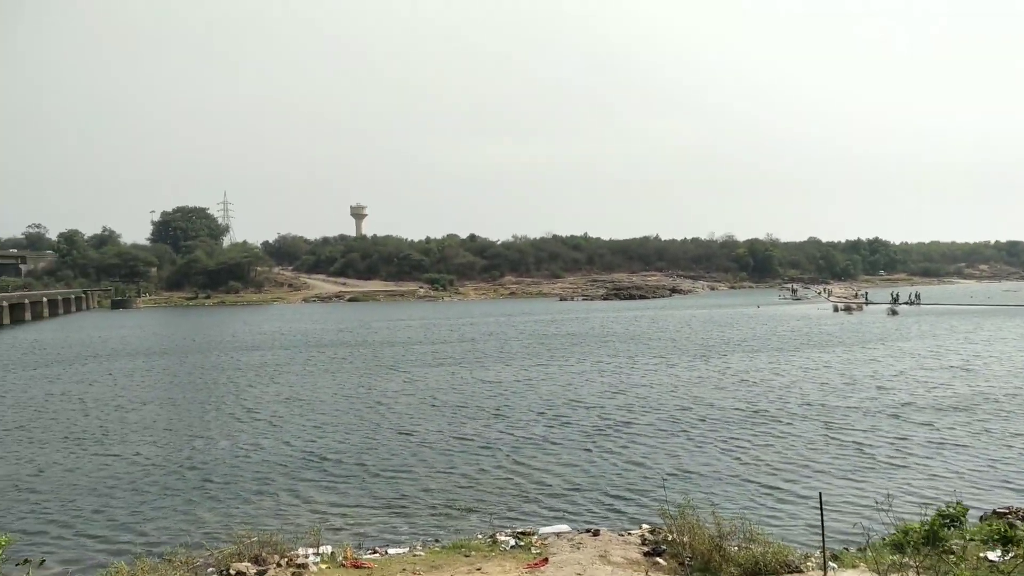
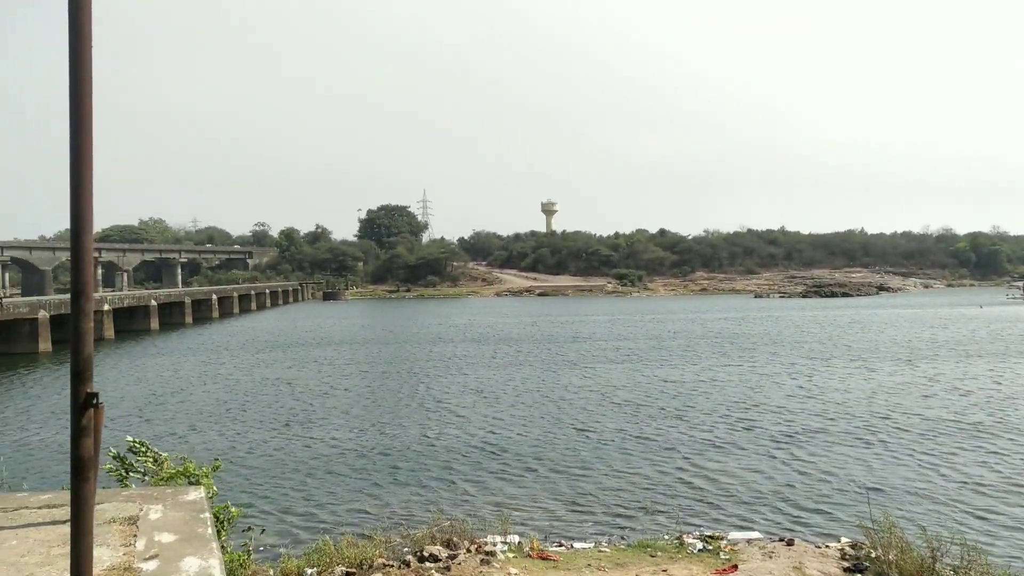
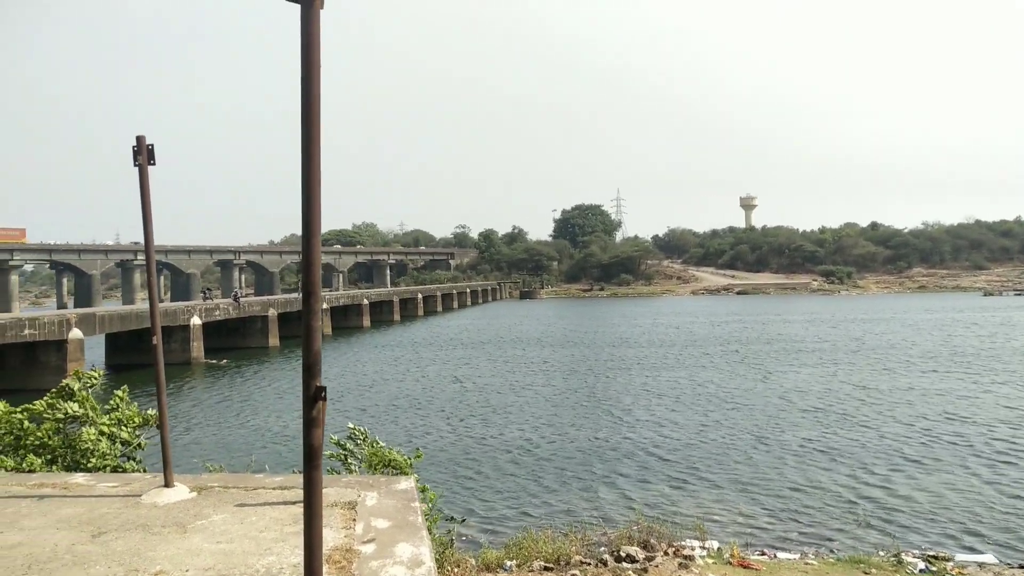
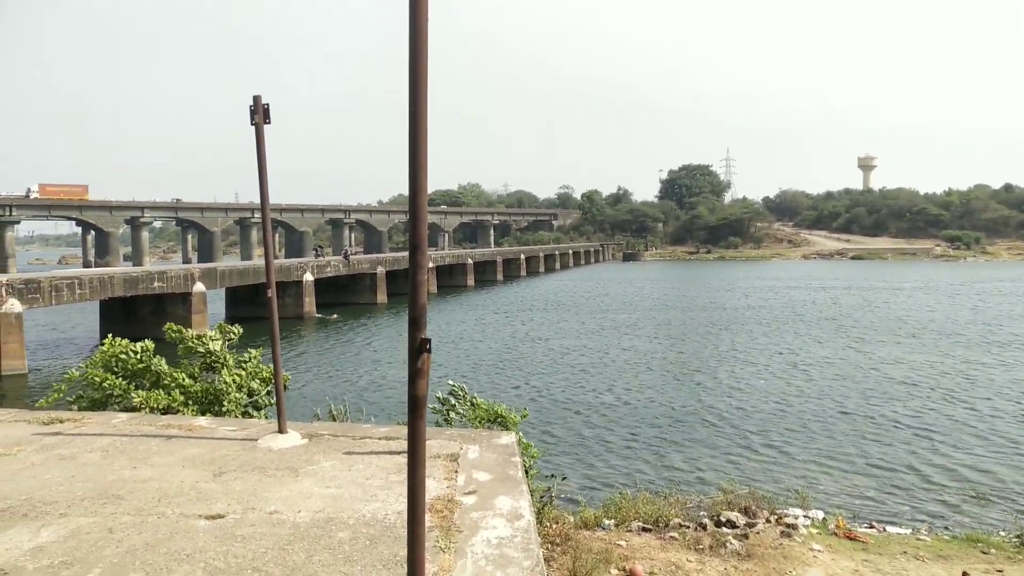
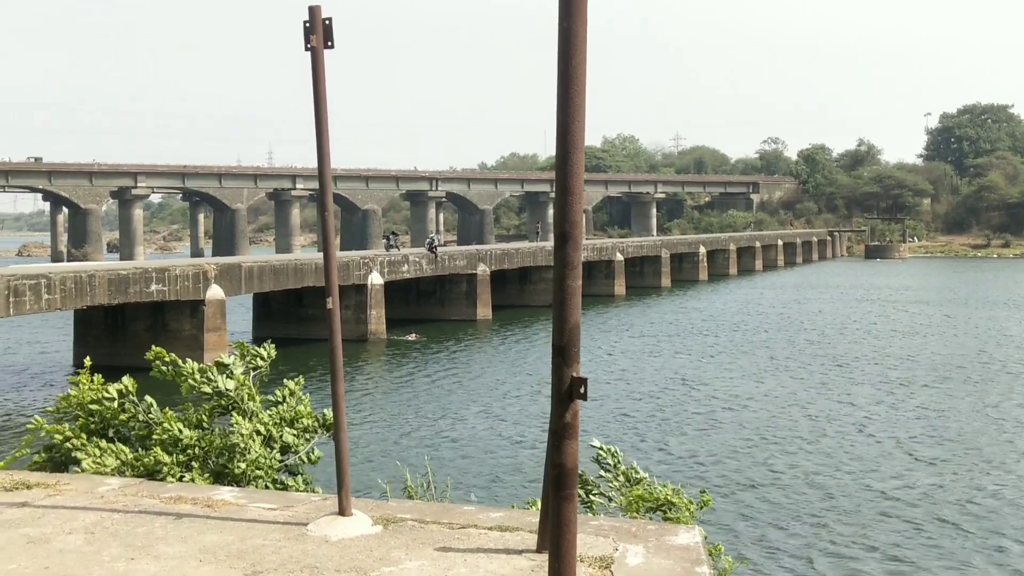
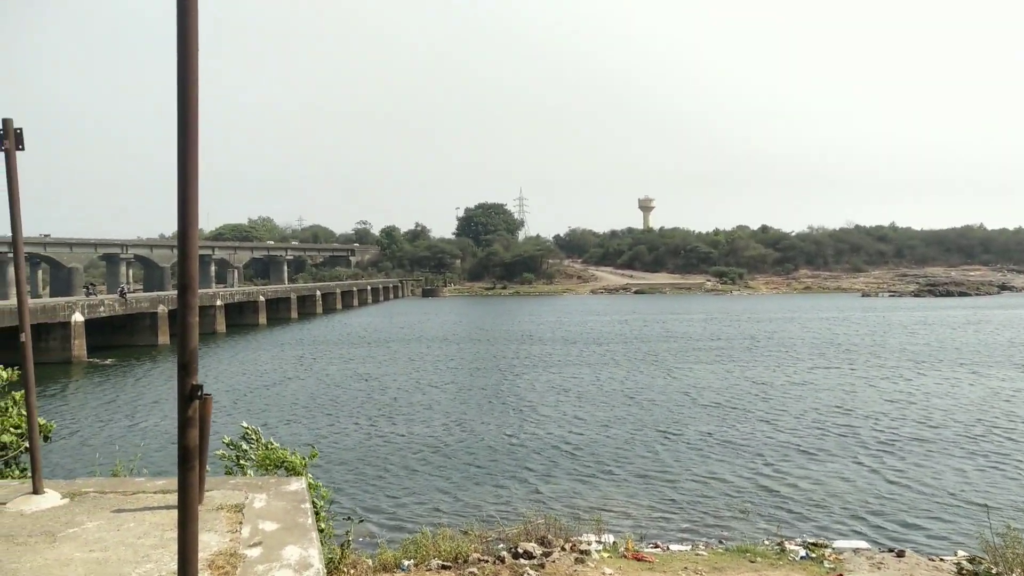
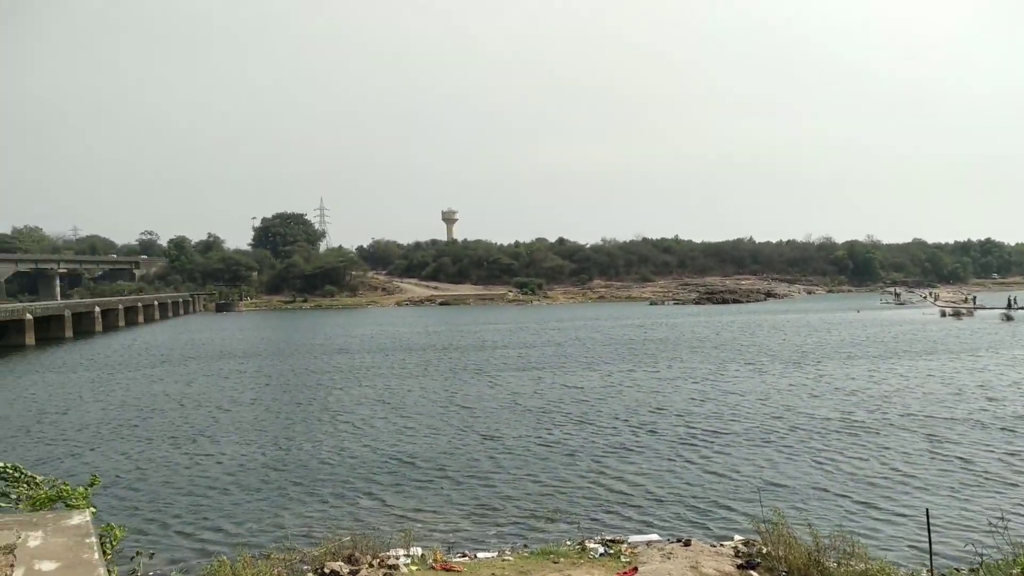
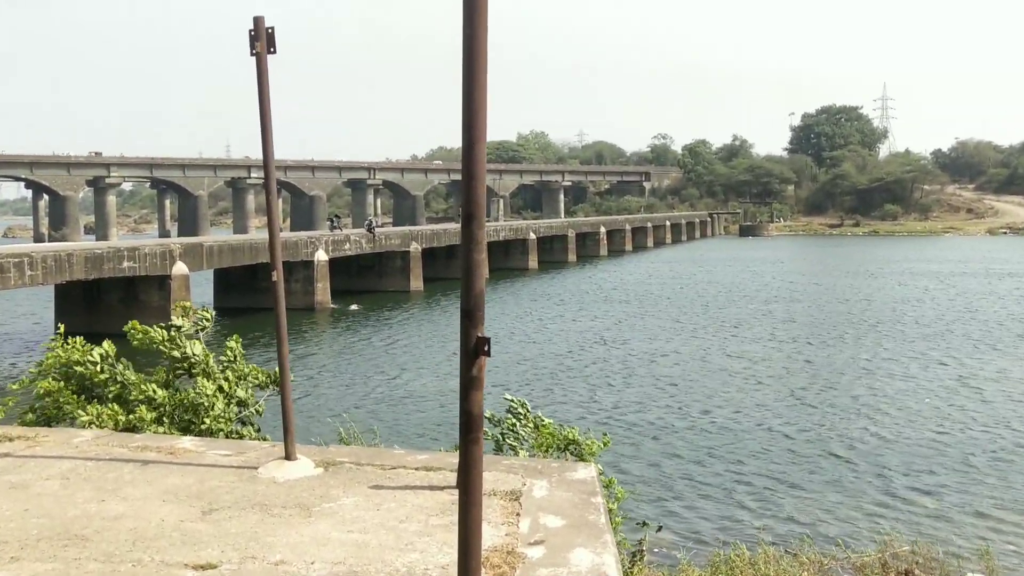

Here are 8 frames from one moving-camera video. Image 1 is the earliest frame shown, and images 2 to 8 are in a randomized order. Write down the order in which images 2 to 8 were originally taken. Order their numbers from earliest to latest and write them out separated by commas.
7, 2, 6, 3, 4, 8, 5
